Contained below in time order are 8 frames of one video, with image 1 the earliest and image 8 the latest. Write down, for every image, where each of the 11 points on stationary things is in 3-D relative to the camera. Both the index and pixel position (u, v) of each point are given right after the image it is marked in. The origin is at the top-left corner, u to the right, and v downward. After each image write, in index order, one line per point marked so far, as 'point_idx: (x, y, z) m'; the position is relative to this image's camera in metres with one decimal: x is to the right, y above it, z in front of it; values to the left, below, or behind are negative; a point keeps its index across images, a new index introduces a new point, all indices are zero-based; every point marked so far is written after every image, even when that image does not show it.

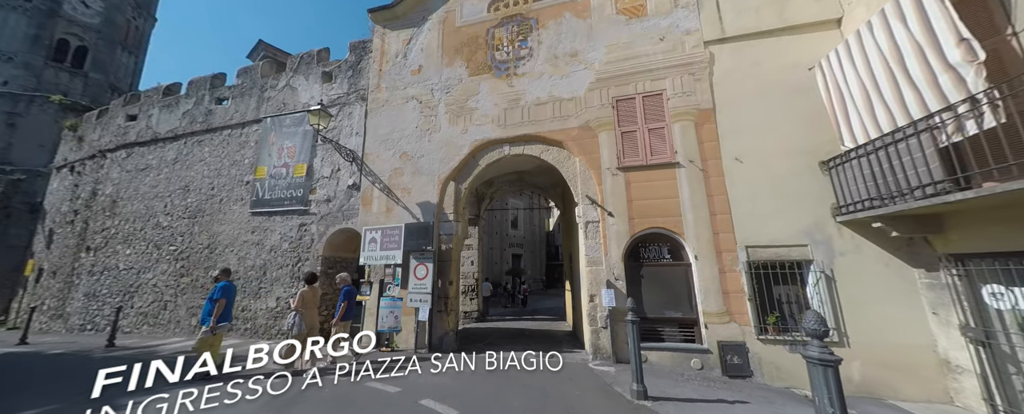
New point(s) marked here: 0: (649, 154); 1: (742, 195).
0: (+2.6, +1.0, +6.4) m
1: (+4.0, +0.2, +5.9) m
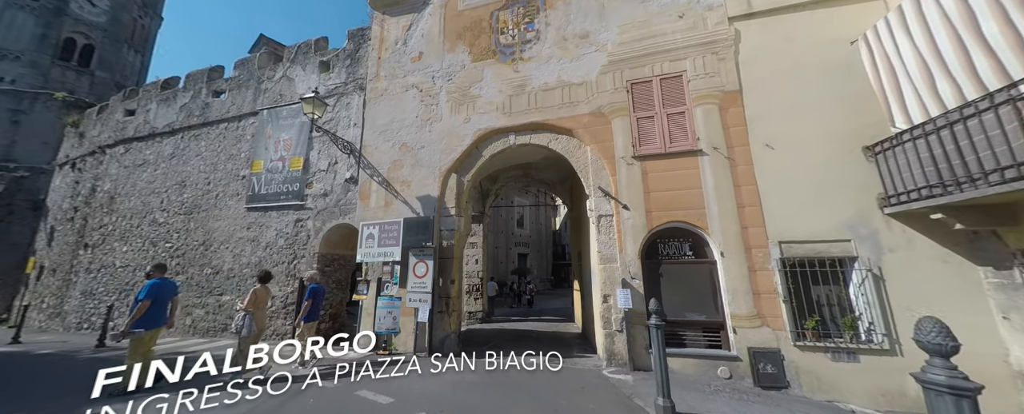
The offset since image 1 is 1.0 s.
0: (+2.7, +1.1, +5.9) m
1: (+4.0, +0.3, +5.3) m
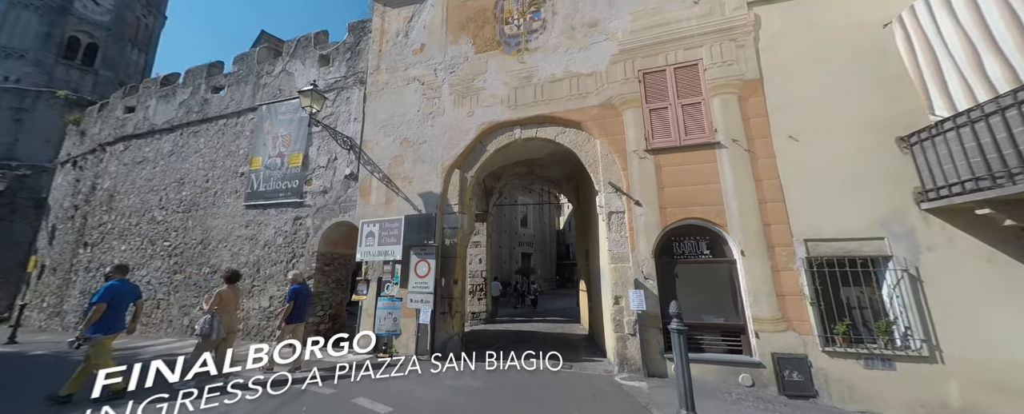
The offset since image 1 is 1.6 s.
0: (+2.8, +1.2, +5.5) m
1: (+4.1, +0.4, +4.9) m
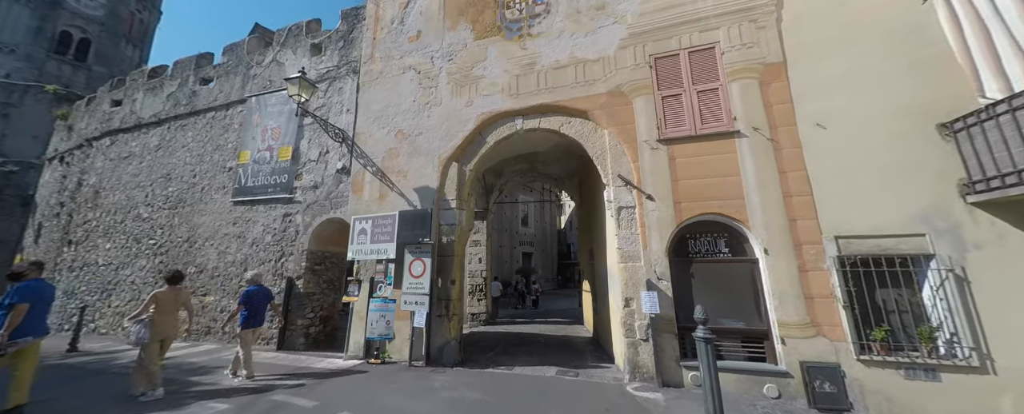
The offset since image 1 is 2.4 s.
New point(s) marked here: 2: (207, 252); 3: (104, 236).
0: (+2.8, +1.3, +5.1) m
1: (+4.2, +0.5, +4.5) m
2: (-7.4, -1.1, +8.3) m
3: (-11.9, -0.8, +9.9) m
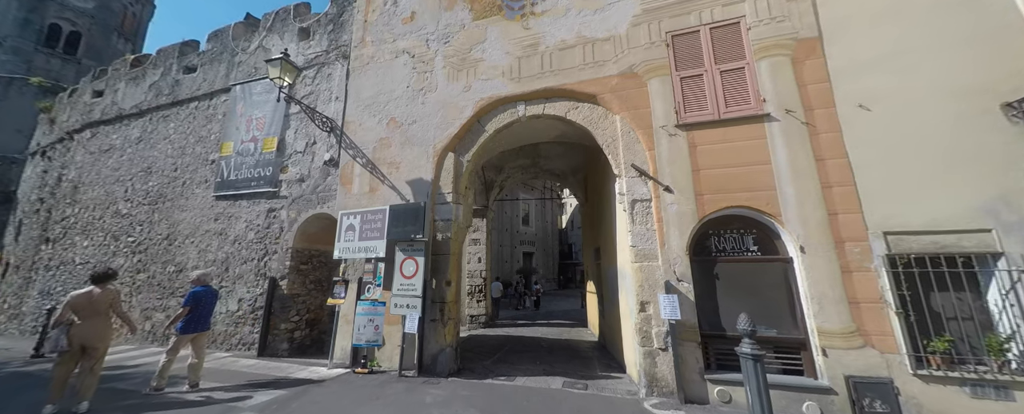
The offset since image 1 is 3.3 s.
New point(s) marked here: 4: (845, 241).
0: (+2.8, +1.4, +4.6) m
1: (+4.2, +0.6, +4.0) m
2: (-7.4, -1.0, +7.7) m
3: (-11.8, -0.7, +9.4) m
4: (+3.8, -0.4, +3.9) m
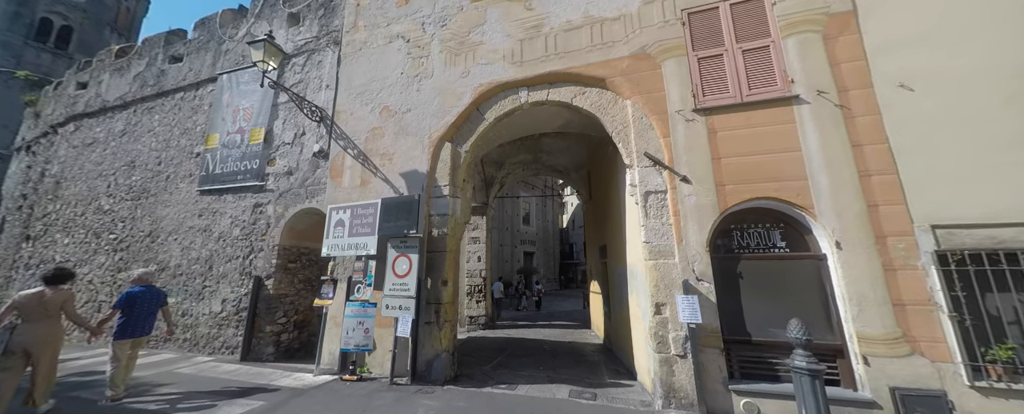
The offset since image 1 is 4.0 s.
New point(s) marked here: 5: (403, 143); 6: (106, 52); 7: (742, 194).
0: (+2.8, +1.5, +4.1) m
1: (+4.2, +0.7, +3.5) m
2: (-7.4, -0.9, +7.3) m
3: (-11.8, -0.6, +9.0) m
4: (+3.8, -0.3, +3.4) m
5: (-1.9, +1.1, +5.8) m
6: (-12.2, +4.7, +10.2) m
7: (+2.6, +0.1, +3.9) m
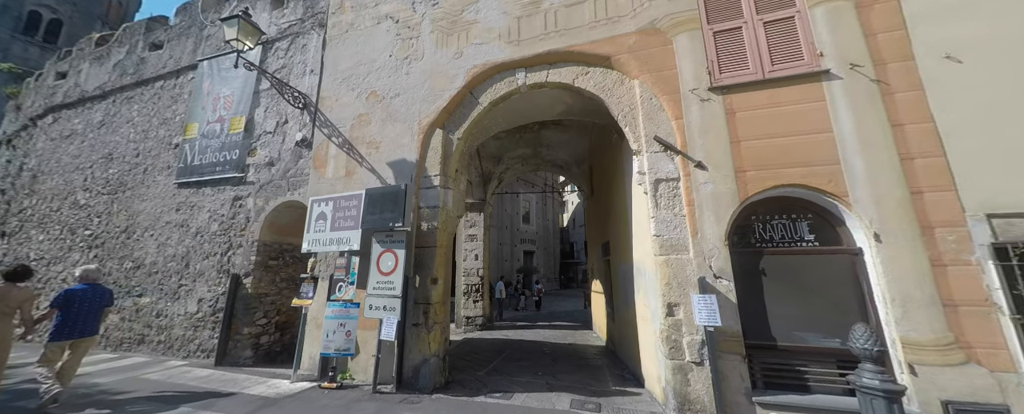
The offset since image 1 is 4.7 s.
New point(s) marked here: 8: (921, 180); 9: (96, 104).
0: (+2.8, +1.6, +3.7) m
1: (+4.1, +0.8, +3.1) m
2: (-7.4, -0.8, +6.9) m
3: (-11.9, -0.5, +8.5) m
4: (+3.7, -0.2, +3.0) m
5: (-1.9, +1.2, +5.3) m
6: (-12.2, +4.8, +9.8) m
7: (+2.6, +0.3, +3.5) m
8: (+3.7, +0.3, +3.1) m
9: (-10.8, +2.7, +8.9) m
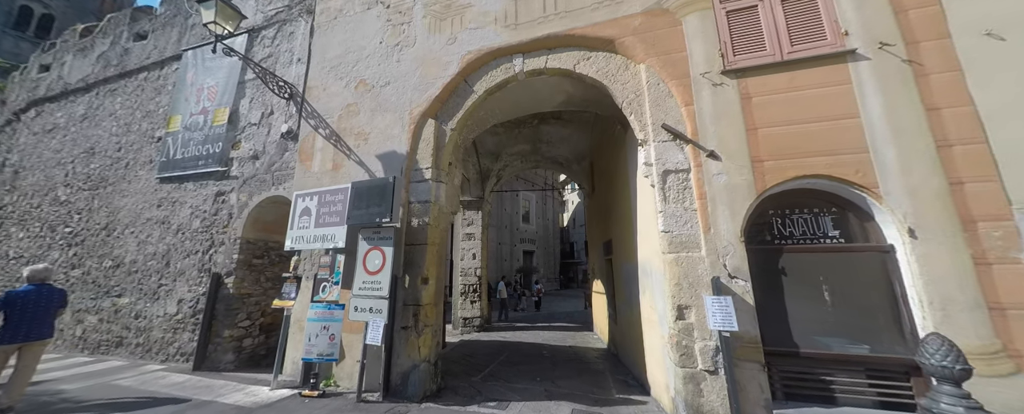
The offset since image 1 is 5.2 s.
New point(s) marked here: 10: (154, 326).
0: (+2.7, +1.6, +3.4) m
1: (+4.1, +0.8, +2.8) m
2: (-7.5, -0.7, +6.6) m
3: (-11.9, -0.4, +8.2) m
4: (+3.7, -0.1, +2.7) m
5: (-2.0, +1.3, +5.0) m
6: (-12.3, +4.9, +9.5) m
7: (+2.5, +0.3, +3.2) m
8: (+3.7, +0.3, +2.8) m
9: (-10.9, +2.8, +8.6) m
10: (-6.1, -2.0, +5.8) m
